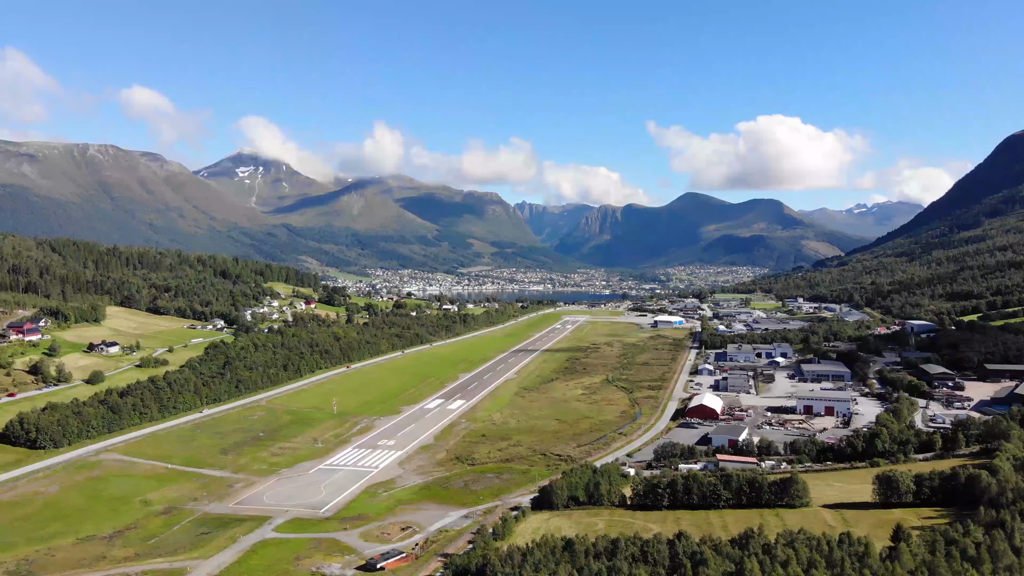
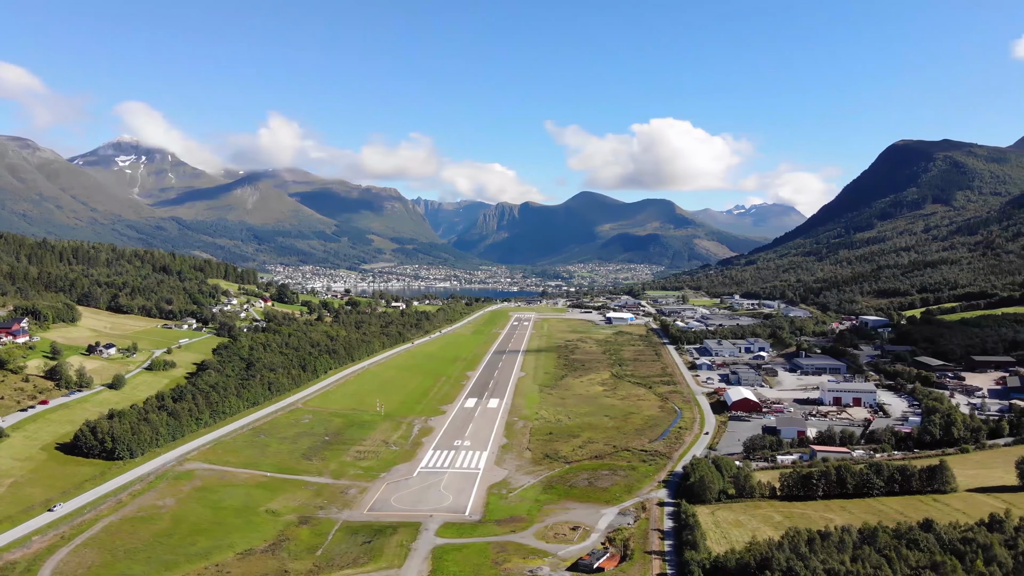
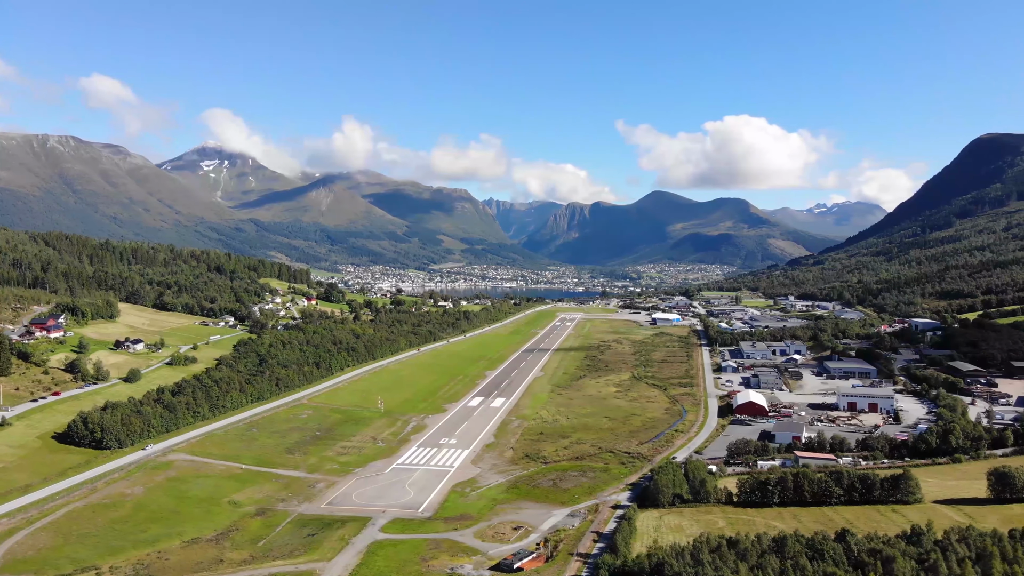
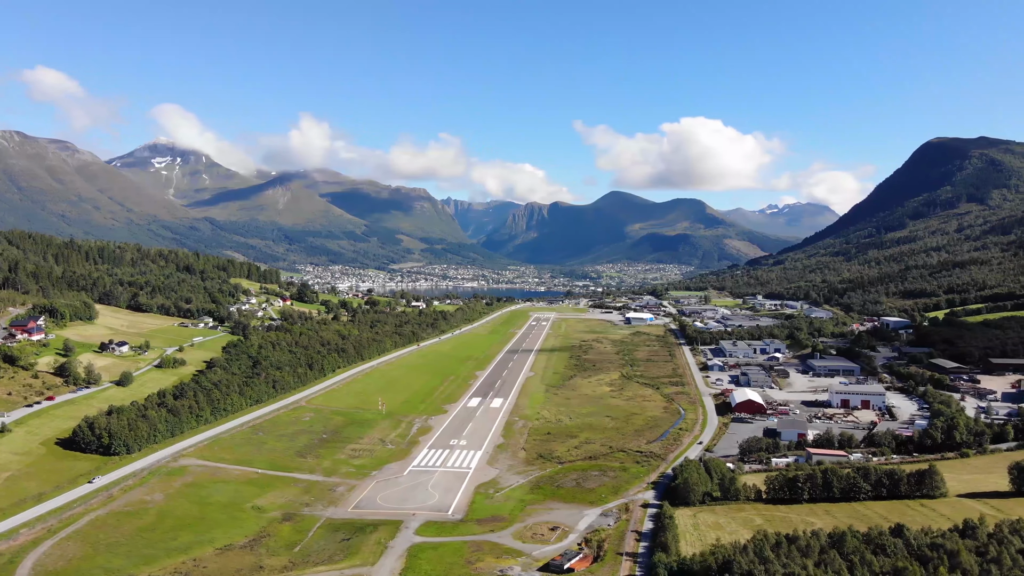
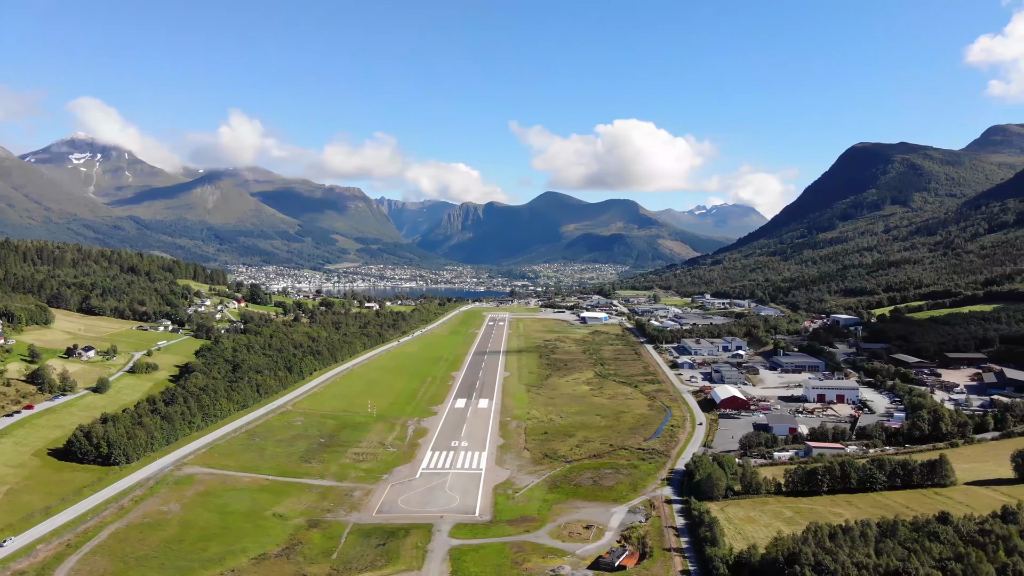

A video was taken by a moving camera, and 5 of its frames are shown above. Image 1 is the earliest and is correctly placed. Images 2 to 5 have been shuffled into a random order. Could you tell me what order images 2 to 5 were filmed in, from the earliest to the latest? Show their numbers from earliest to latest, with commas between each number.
3, 4, 2, 5
